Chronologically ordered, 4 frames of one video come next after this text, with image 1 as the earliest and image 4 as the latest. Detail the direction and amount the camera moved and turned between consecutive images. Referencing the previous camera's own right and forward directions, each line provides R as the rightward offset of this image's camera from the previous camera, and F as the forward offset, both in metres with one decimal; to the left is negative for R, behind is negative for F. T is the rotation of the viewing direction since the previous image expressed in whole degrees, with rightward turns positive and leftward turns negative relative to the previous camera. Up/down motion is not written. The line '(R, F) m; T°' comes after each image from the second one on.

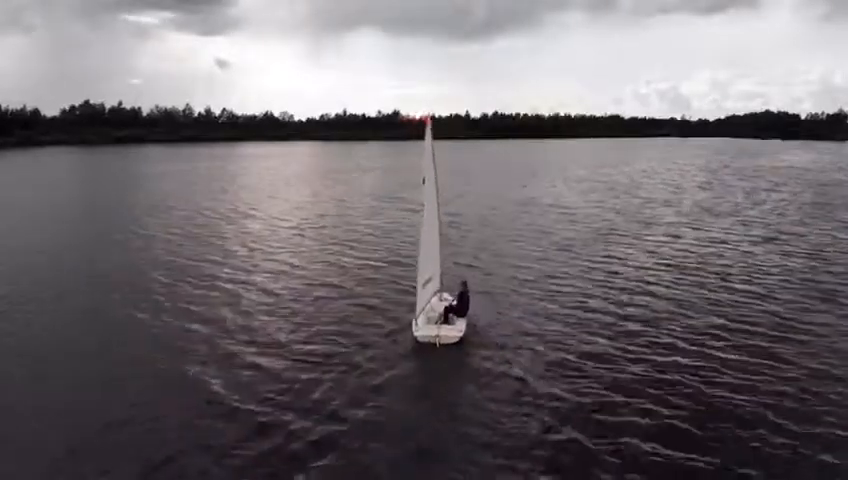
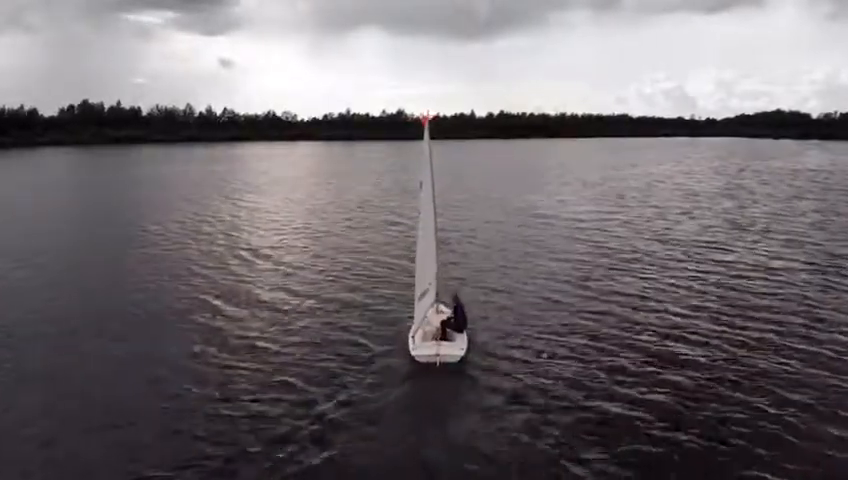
(+0.4, +2.9) m; 0°
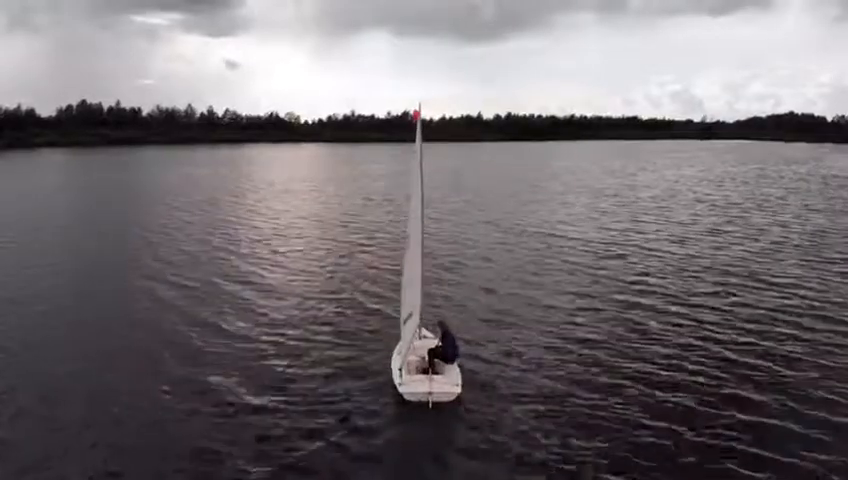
(+0.5, +4.1) m; 0°
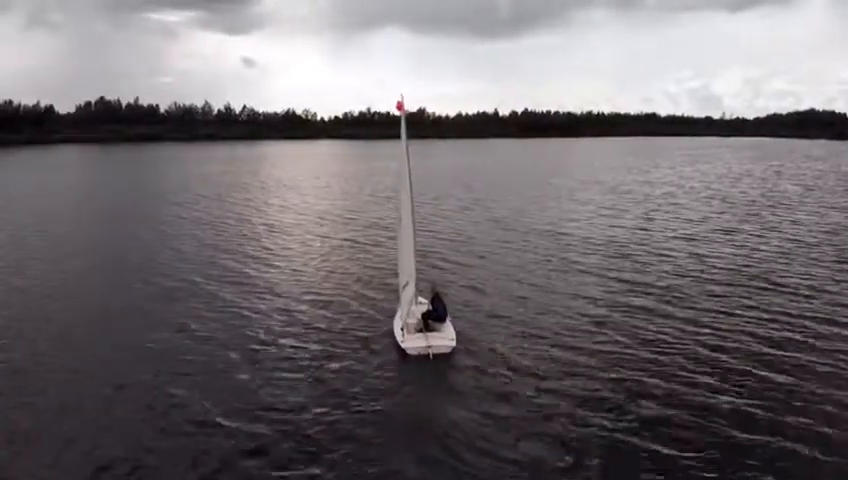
(+0.1, +0.1) m; -1°
